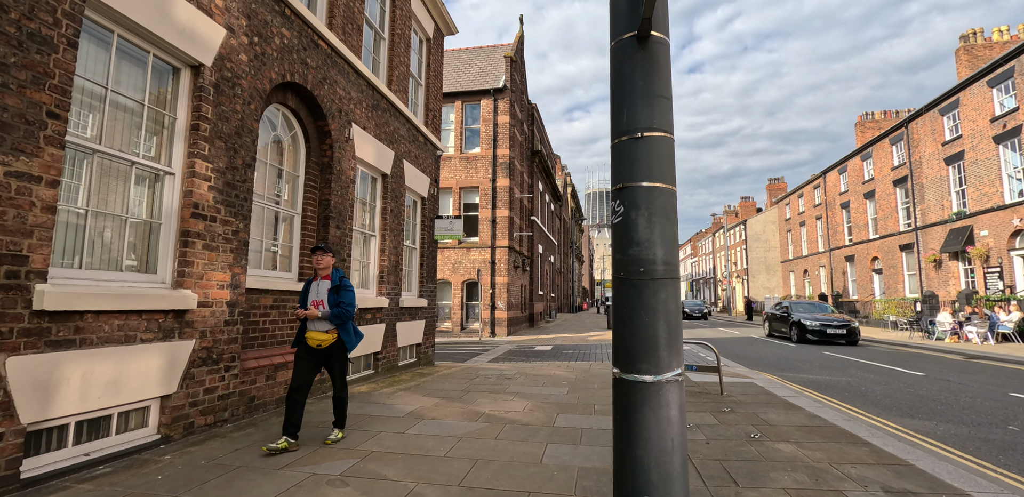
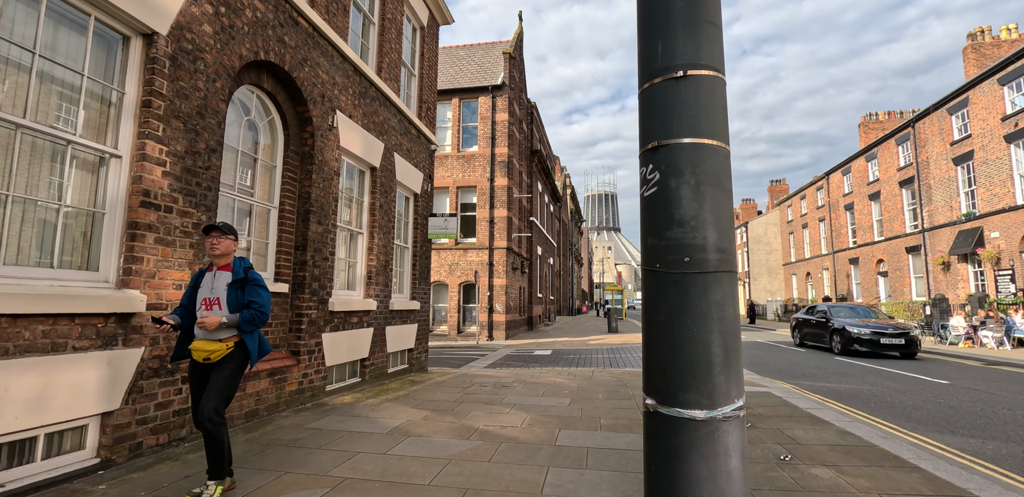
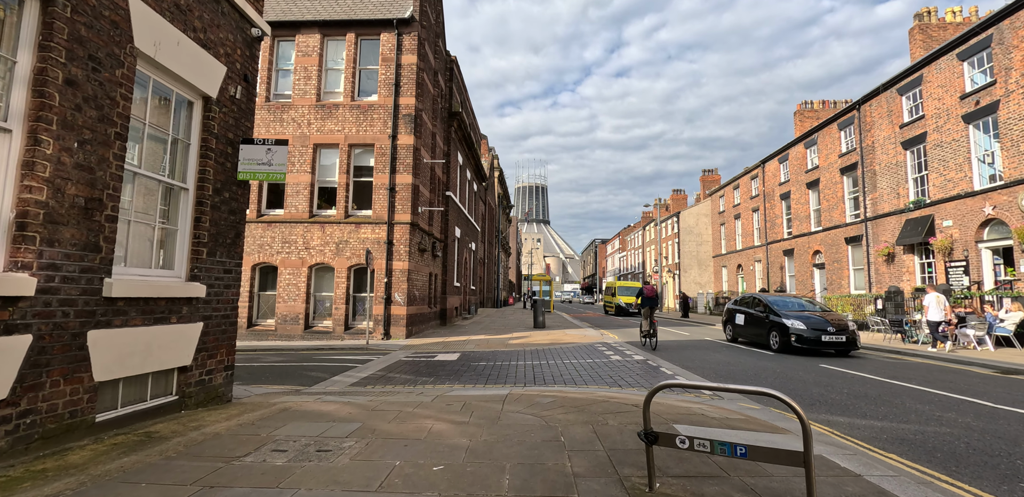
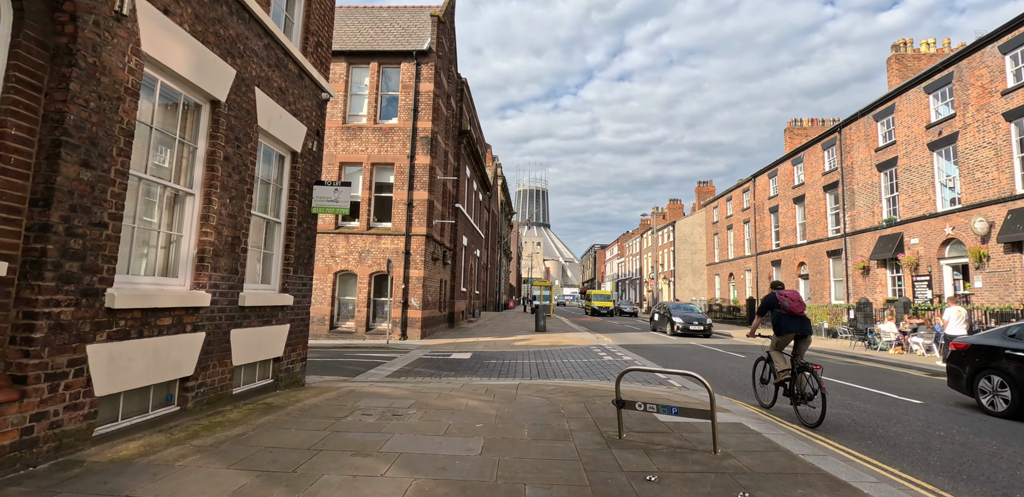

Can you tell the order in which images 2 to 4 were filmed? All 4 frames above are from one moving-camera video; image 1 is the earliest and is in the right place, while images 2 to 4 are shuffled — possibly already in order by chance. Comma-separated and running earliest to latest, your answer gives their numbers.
2, 4, 3
